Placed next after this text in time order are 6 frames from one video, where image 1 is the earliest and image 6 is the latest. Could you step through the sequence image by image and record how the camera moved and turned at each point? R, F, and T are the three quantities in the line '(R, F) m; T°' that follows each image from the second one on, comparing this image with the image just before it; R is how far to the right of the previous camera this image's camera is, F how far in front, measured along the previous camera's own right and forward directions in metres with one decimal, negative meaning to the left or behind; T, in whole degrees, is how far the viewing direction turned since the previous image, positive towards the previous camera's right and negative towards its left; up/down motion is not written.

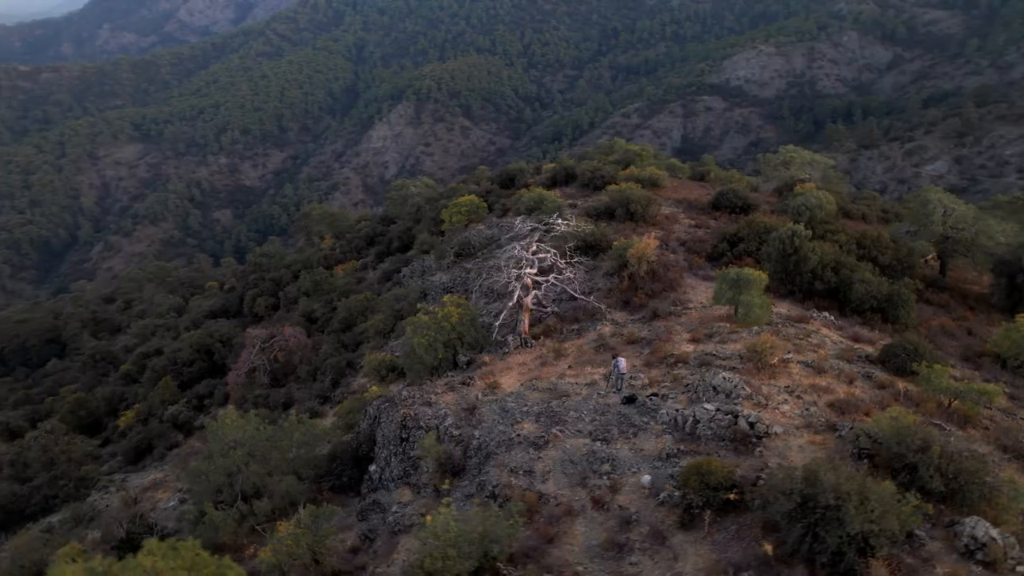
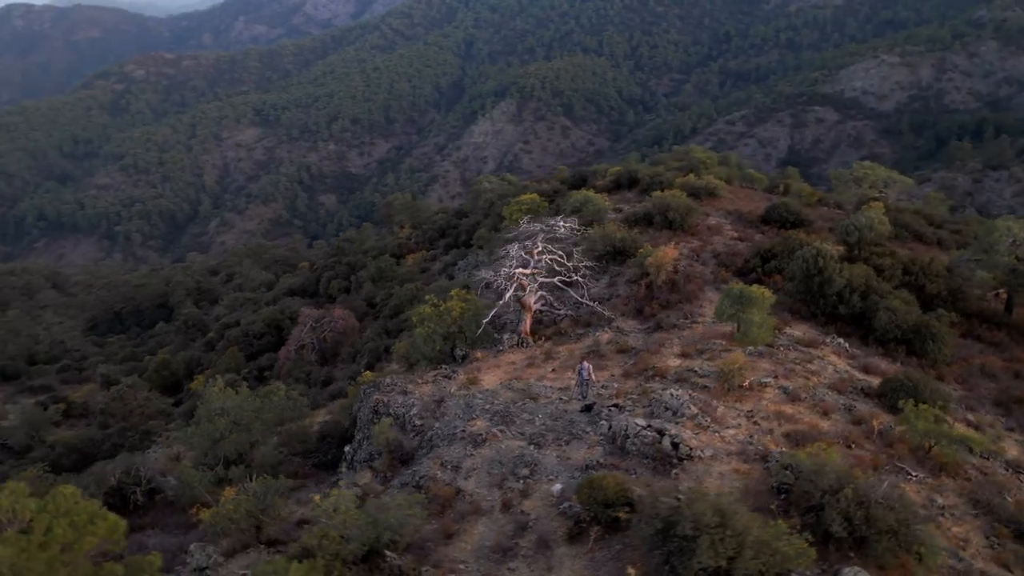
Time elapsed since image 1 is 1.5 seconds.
(+1.9, +0.1) m; -8°
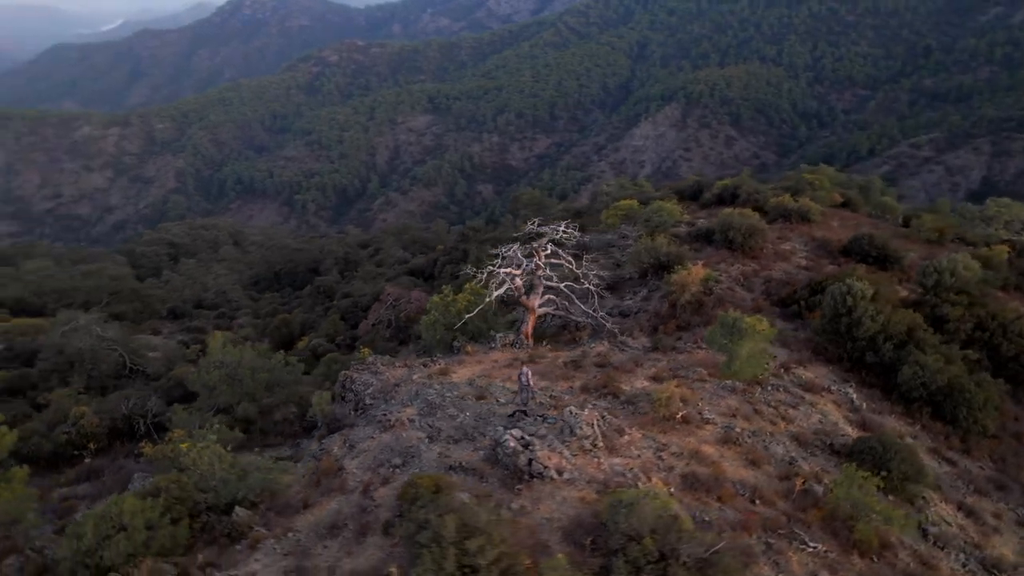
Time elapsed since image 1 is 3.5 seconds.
(+3.1, +0.3) m; -13°
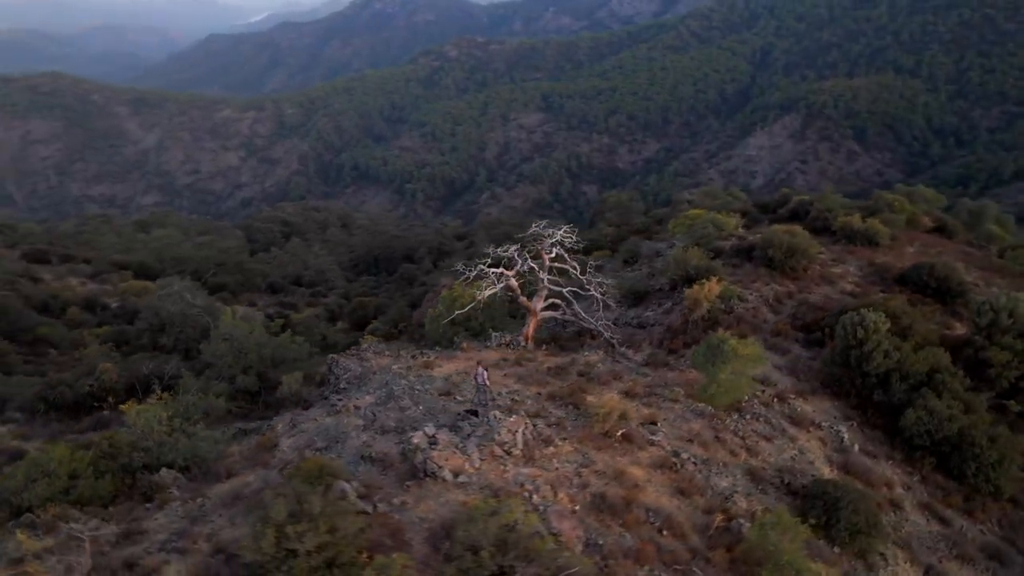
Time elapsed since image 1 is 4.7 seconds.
(+2.1, +0.2) m; -9°
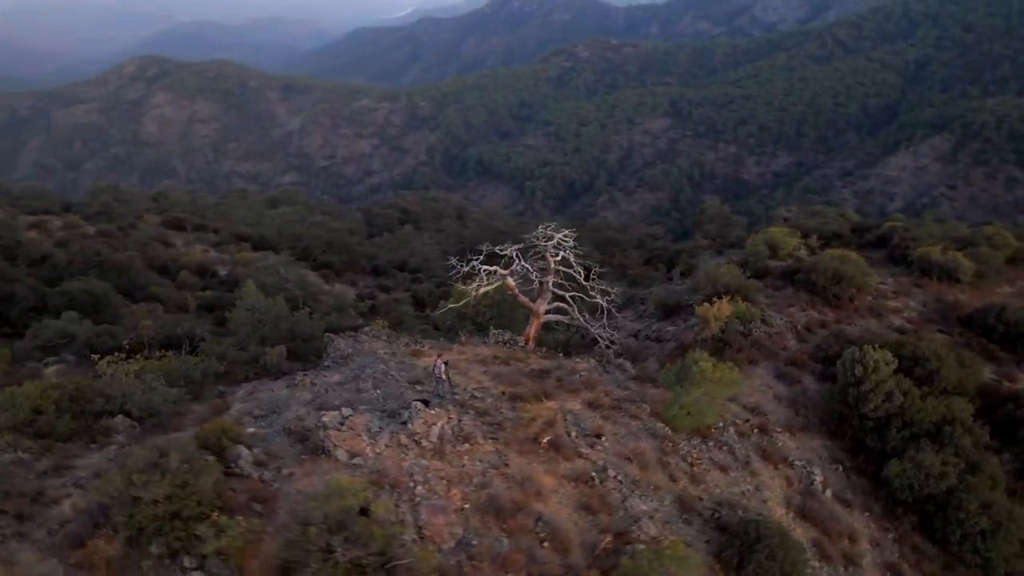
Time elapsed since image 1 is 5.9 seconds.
(+2.3, +0.2) m; -10°
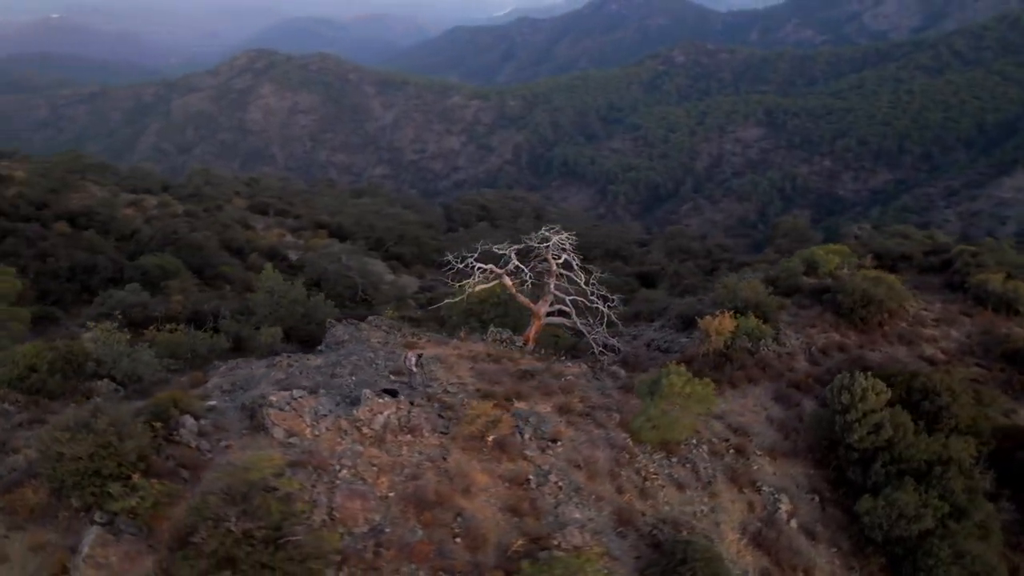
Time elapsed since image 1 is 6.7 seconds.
(+1.7, +0.1) m; -7°
